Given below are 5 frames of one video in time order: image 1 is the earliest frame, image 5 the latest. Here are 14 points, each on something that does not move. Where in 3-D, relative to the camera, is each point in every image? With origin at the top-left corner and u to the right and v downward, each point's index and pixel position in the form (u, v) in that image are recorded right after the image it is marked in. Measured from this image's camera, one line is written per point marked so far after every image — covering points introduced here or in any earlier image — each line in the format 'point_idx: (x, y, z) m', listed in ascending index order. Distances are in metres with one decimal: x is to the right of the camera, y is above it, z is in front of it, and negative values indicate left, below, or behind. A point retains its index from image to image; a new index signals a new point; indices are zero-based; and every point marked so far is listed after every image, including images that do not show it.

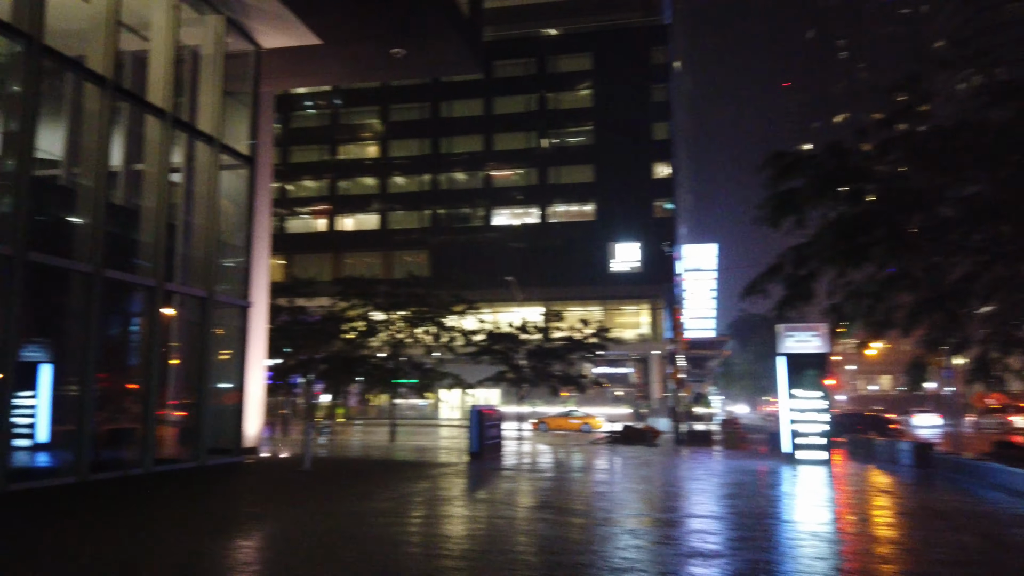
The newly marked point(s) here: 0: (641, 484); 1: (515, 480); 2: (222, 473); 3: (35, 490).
0: (+2.9, -4.7, +18.0) m
1: (0.0, -4.3, +16.7) m
2: (-6.5, -4.2, +16.7) m
3: (-8.3, -3.5, +12.9) m
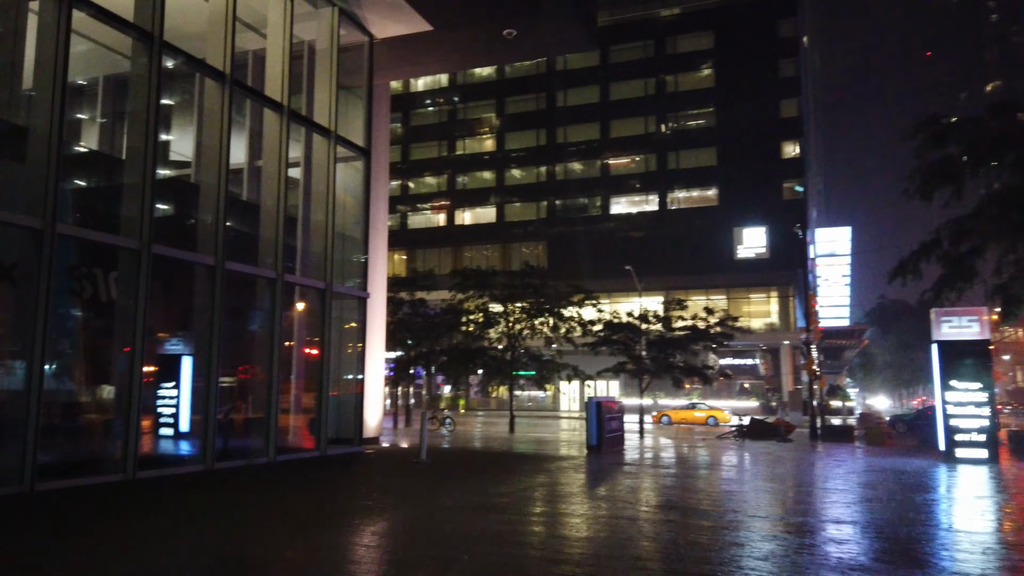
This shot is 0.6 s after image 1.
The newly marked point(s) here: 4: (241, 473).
0: (+5.7, -4.3, +16.7) m
1: (+2.6, -4.0, +15.8) m
2: (-3.9, -4.0, +16.9) m
3: (-6.2, -3.4, +13.5) m
4: (-5.3, -3.6, +14.6) m
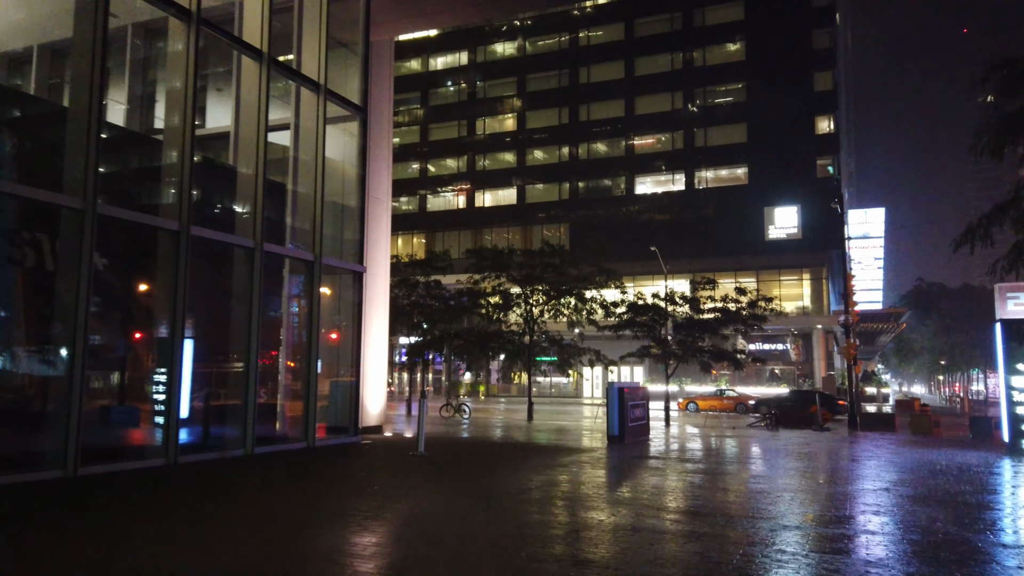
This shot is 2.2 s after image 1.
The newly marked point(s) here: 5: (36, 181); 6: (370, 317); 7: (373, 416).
0: (+5.9, -3.8, +14.9) m
1: (+2.8, -3.5, +14.1) m
2: (-3.6, -3.4, +15.4) m
3: (-6.1, -2.9, +12.0) m
4: (-5.1, -3.2, +13.2) m
5: (-6.8, +1.5, +11.2) m
6: (-3.7, -0.8, +19.7) m
7: (-3.6, -3.3, +19.7) m
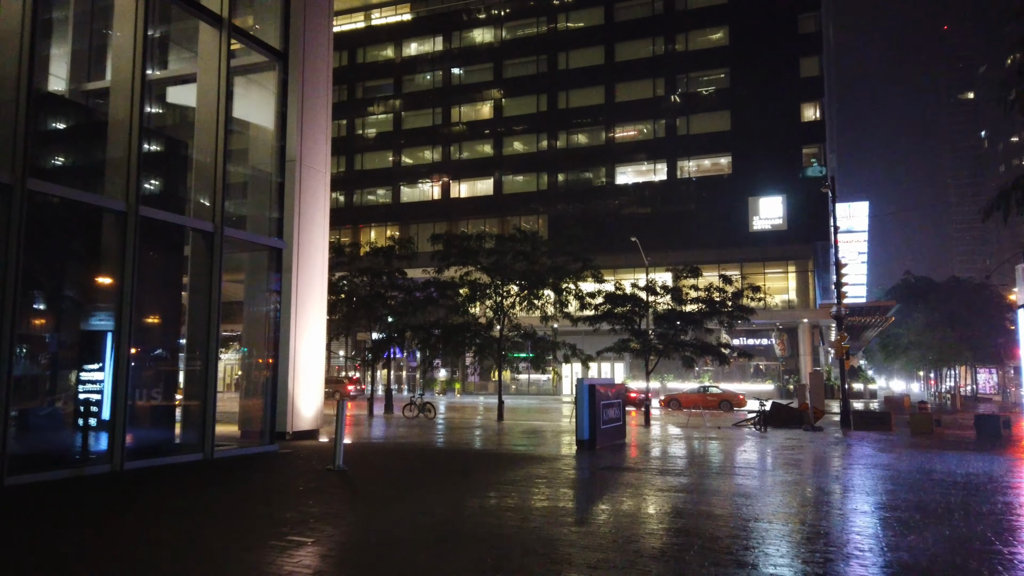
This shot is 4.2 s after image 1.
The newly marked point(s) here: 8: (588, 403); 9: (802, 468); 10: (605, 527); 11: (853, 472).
0: (+5.1, -3.4, +12.7) m
1: (+2.0, -3.1, +11.9) m
2: (-4.5, -3.1, +13.0) m
3: (-6.9, -2.6, +9.6) m
4: (-5.9, -2.8, +10.7) m
5: (-7.6, +1.8, +8.7) m
6: (-4.7, -0.4, +17.3) m
7: (-4.6, -3.0, +17.3) m
8: (+1.9, -2.8, +17.9) m
9: (+6.7, -3.9, +16.7) m
10: (+1.0, -2.8, +9.1) m
11: (+7.7, -4.0, +16.5) m
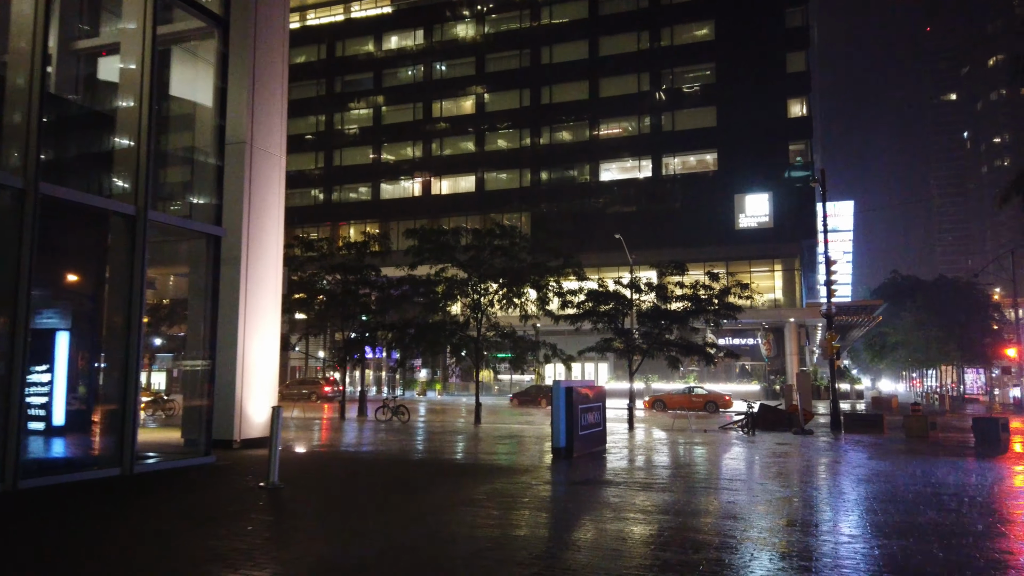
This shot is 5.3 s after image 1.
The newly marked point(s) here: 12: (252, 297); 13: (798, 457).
0: (+4.6, -3.3, +11.5) m
1: (+1.5, -3.0, +10.6) m
2: (-5.0, -3.0, +11.7) m
3: (-7.3, -2.5, +8.2) m
4: (-6.4, -2.7, +9.3) m
5: (-8.0, +1.9, +7.3) m
6: (-5.3, -0.3, +15.9) m
7: (-5.1, -2.8, +15.9) m
8: (+1.3, -2.7, +16.7) m
9: (+6.2, -3.8, +15.6) m
10: (+0.6, -2.7, +7.9) m
11: (+7.1, -3.9, +15.4) m
12: (-5.3, -0.2, +15.9) m
13: (+7.8, -4.4, +20.1) m
